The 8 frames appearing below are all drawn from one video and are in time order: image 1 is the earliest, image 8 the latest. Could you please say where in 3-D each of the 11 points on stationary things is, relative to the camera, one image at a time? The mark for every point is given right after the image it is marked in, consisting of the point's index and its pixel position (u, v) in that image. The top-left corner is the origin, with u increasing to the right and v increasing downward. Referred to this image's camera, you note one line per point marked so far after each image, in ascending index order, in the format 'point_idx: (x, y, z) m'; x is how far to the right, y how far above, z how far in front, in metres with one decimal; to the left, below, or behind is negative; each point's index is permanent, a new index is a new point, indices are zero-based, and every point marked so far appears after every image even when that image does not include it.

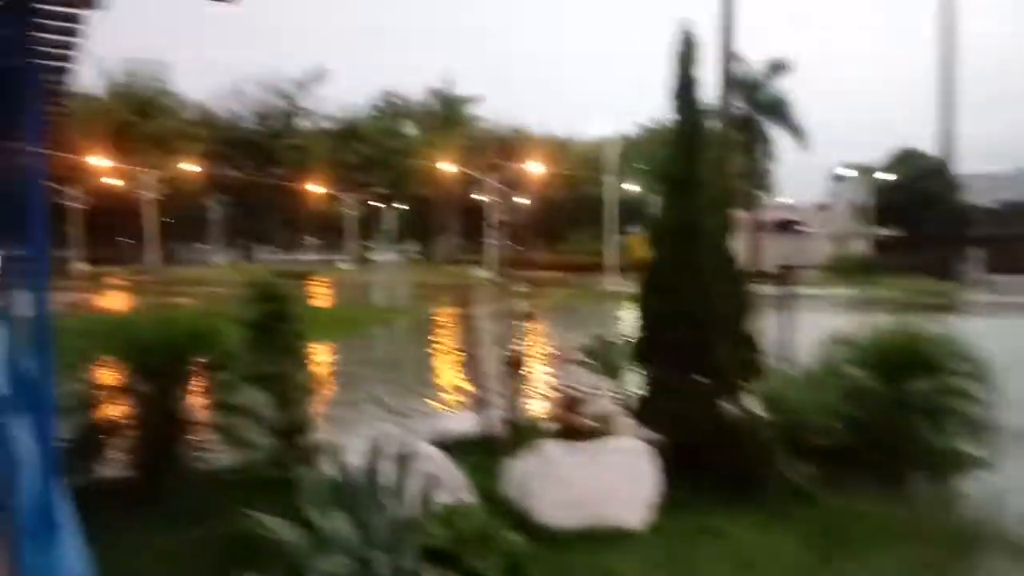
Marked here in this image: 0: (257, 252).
0: (-7.8, +0.6, +38.1) m
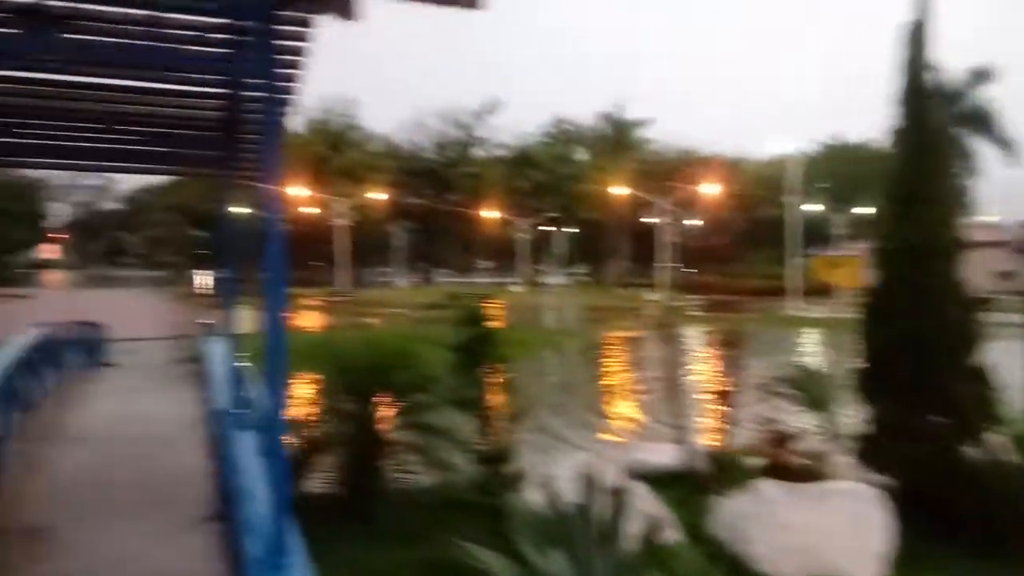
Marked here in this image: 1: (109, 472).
0: (-1.3, -0.3, +38.8) m
1: (-2.7, -1.3, +6.8) m
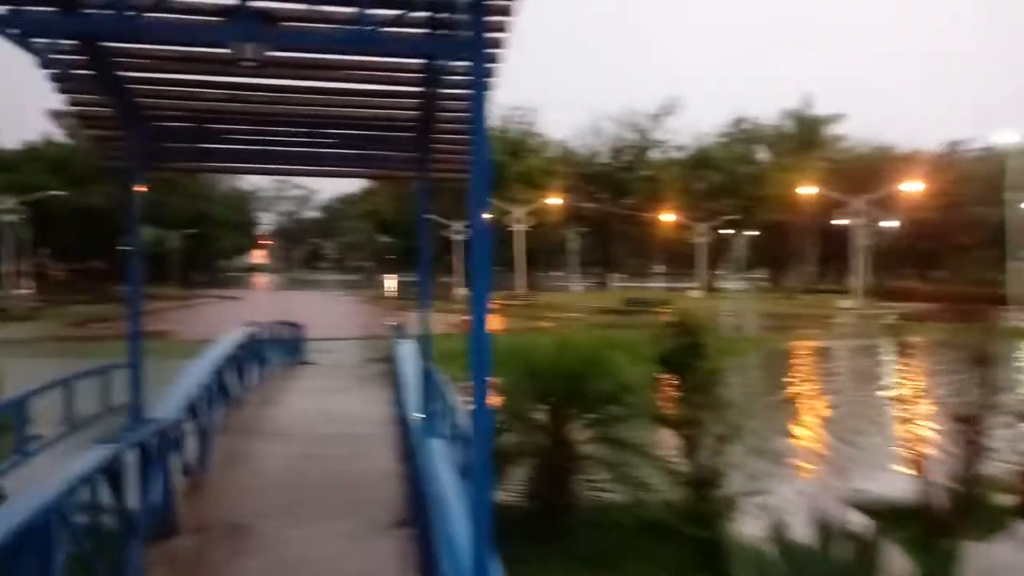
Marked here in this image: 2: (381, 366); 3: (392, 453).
0: (+5.4, -0.5, +38.2) m
1: (-1.4, -1.3, +7.0) m
2: (-1.7, -1.1, +13.5) m
3: (-0.9, -1.2, +7.6) m
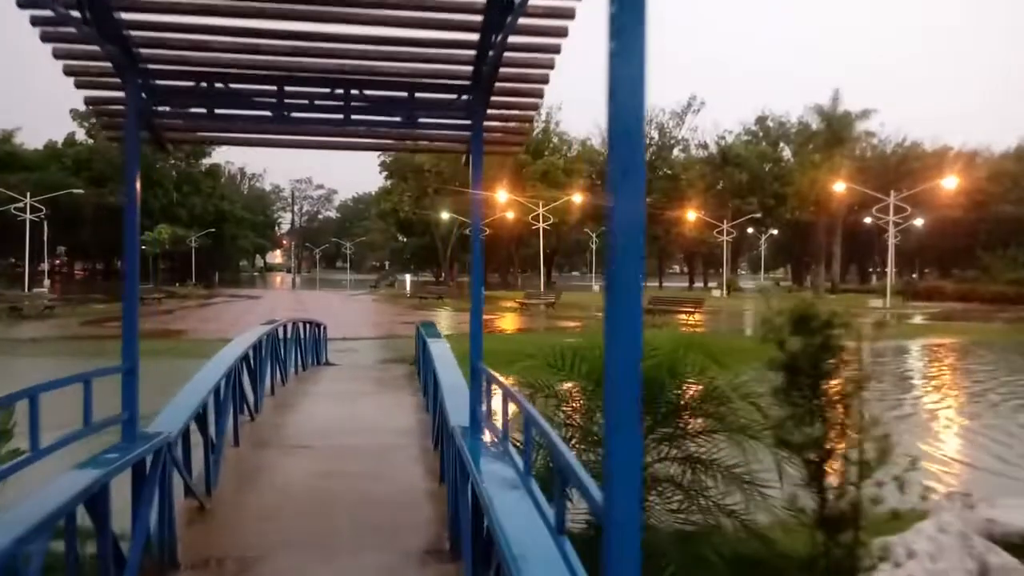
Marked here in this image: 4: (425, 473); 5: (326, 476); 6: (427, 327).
0: (+6.2, -0.4, +37.3) m
1: (-1.1, -1.2, +6.1) m
2: (-1.3, -1.0, +12.7) m
3: (-0.6, -1.2, +6.8) m
4: (-0.6, -1.2, +6.8) m
5: (-1.2, -1.2, +6.5) m
6: (-1.0, -0.5, +12.3) m
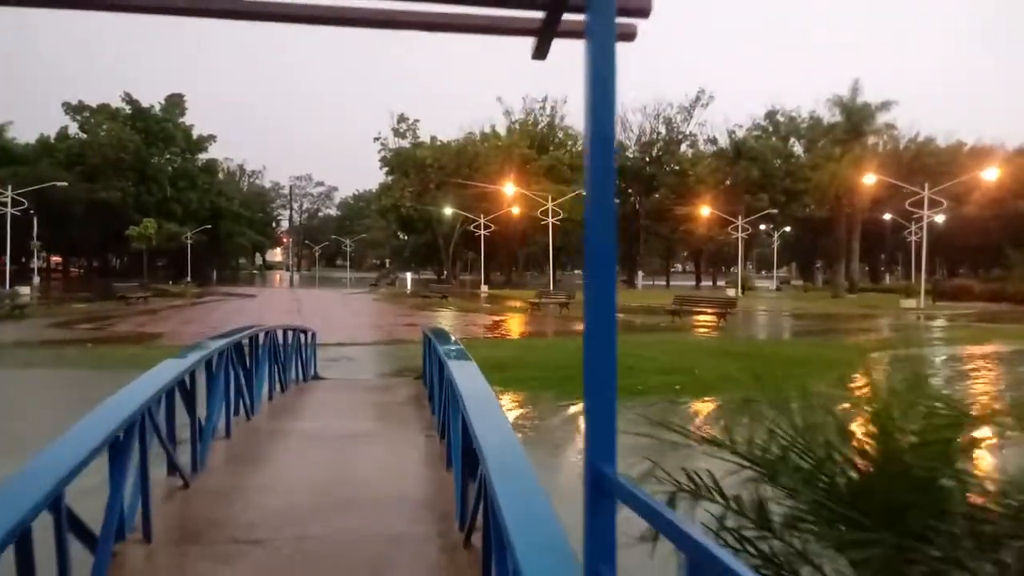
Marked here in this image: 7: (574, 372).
0: (+6.5, -0.4, +34.9) m
1: (-0.8, -1.2, +3.7) m
2: (-1.0, -1.0, +10.3) m
3: (-0.3, -1.2, +4.4) m
4: (-0.3, -1.2, +4.3) m
5: (-0.9, -1.2, +4.1) m
6: (-0.7, -0.4, +9.9) m
7: (+0.8, -1.1, +13.7) m
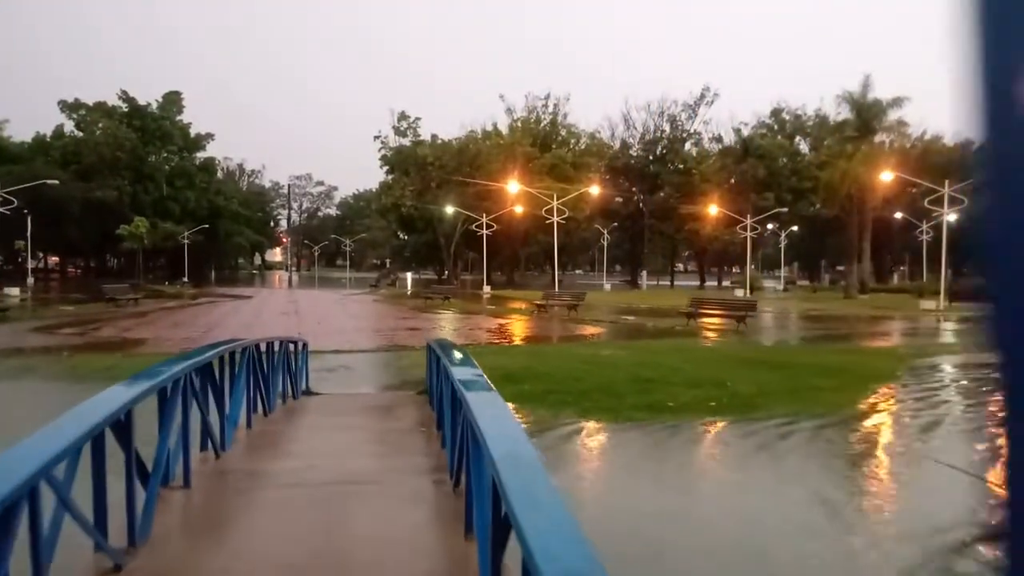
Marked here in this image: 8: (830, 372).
0: (+6.7, -0.4, +33.5) m
1: (-0.6, -1.3, +2.4) m
2: (-0.8, -1.1, +9.0) m
3: (-0.1, -1.2, +3.0) m
4: (-0.1, -1.3, +3.0) m
5: (-0.7, -1.2, +2.8) m
6: (-0.5, -0.5, +8.6) m
7: (+1.0, -1.2, +12.4) m
8: (+4.4, -1.2, +14.2) m
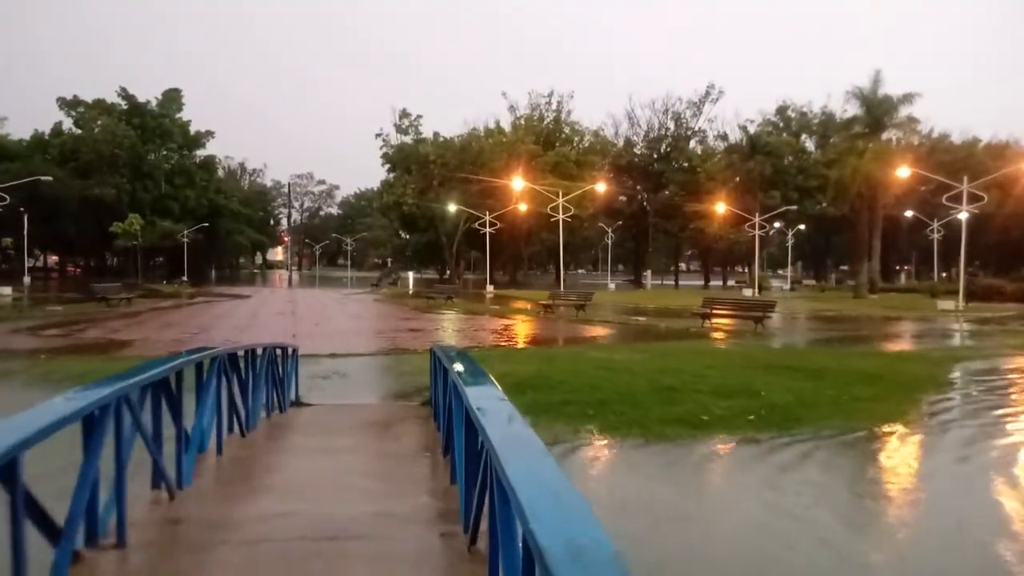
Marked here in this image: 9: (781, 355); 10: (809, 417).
0: (+6.9, -0.4, +32.5) m
1: (-0.5, -1.3, +1.3) m
2: (-0.7, -1.1, +7.9) m
3: (0.0, -1.2, +2.0) m
4: (0.0, -1.3, +2.0) m
5: (-0.6, -1.2, +1.7) m
6: (-0.4, -0.5, +7.5) m
7: (+1.1, -1.2, +11.4) m
8: (+4.6, -1.2, +13.2) m
9: (+4.8, -1.2, +18.0) m
10: (+3.1, -1.3, +10.6) m
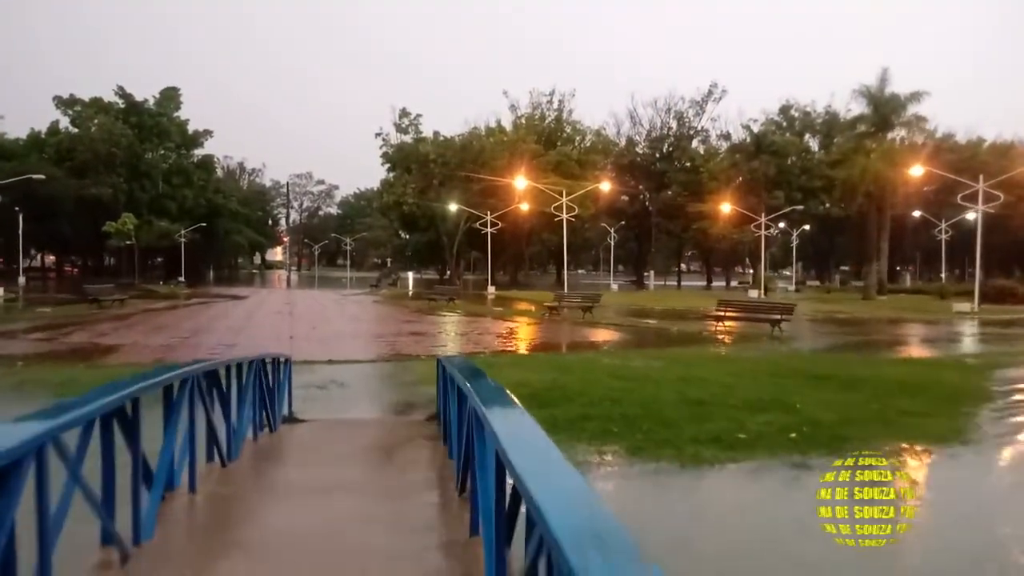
0: (+7.0, -0.5, +31.6) m
1: (-0.4, -1.3, +0.4) m
2: (-0.6, -1.1, +7.0) m
3: (+0.1, -1.3, +1.1) m
4: (+0.1, -1.3, +1.0) m
5: (-0.5, -1.3, +0.8) m
6: (-0.3, -0.5, +6.6) m
7: (+1.2, -1.2, +10.5) m
8: (+4.7, -1.2, +12.3) m
9: (+4.9, -1.2, +17.1) m
10: (+3.2, -1.4, +9.7) m
